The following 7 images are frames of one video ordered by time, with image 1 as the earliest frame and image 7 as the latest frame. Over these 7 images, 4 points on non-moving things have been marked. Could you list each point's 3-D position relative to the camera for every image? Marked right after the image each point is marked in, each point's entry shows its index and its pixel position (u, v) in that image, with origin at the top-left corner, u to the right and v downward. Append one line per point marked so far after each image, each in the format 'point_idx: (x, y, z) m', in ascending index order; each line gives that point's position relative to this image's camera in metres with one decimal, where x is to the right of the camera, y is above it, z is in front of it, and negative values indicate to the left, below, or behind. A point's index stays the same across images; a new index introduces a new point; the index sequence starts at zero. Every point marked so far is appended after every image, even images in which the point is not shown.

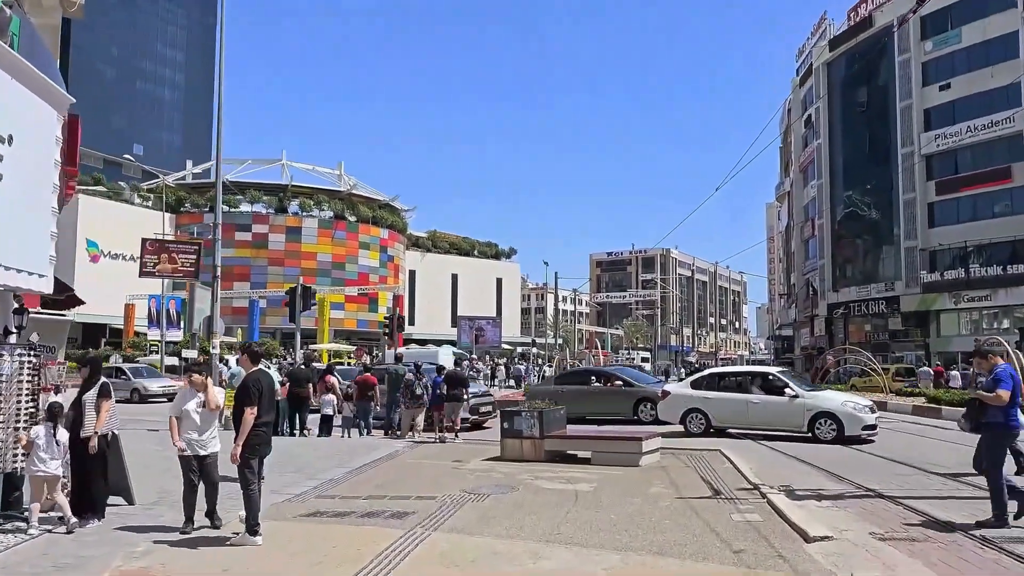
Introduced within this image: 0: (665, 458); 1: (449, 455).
0: (+2.3, -2.6, +12.7) m
1: (-1.0, -2.7, +13.5) m
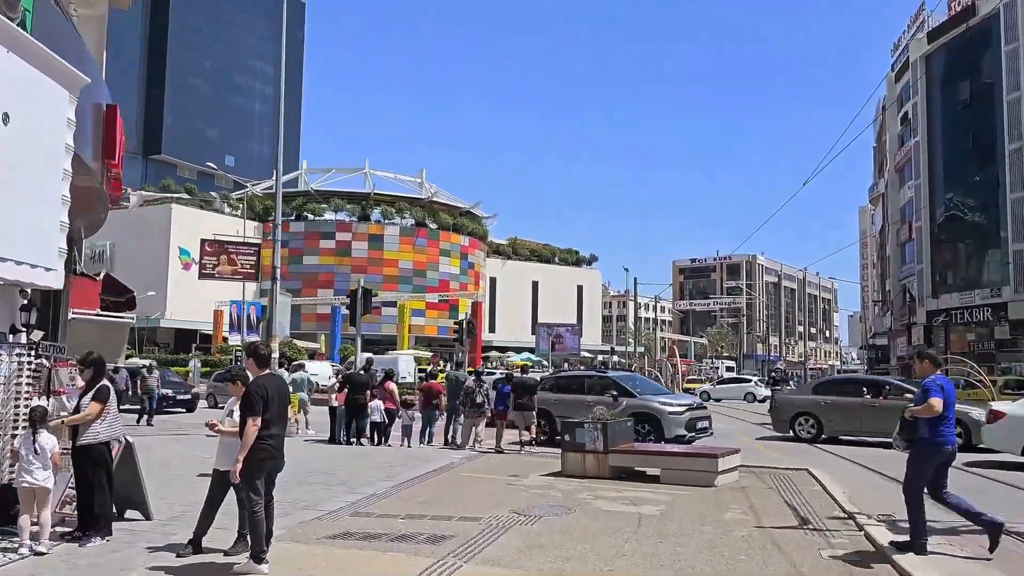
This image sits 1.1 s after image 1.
0: (+3.2, -2.6, +11.4) m
1: (-0.1, -2.7, +12.5) m
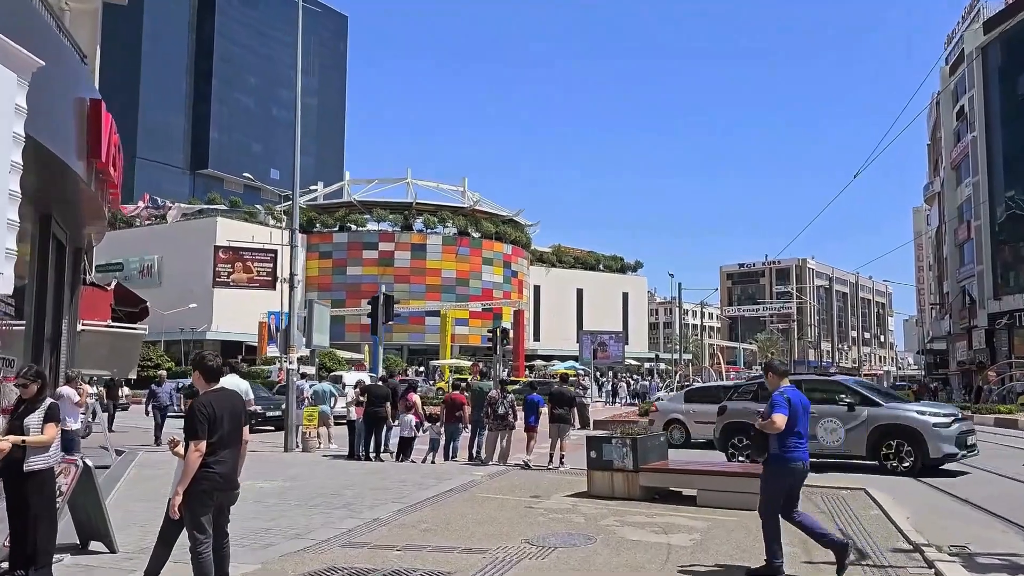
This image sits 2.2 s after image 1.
0: (+3.4, -2.6, +10.2) m
1: (+0.2, -2.8, +11.4) m
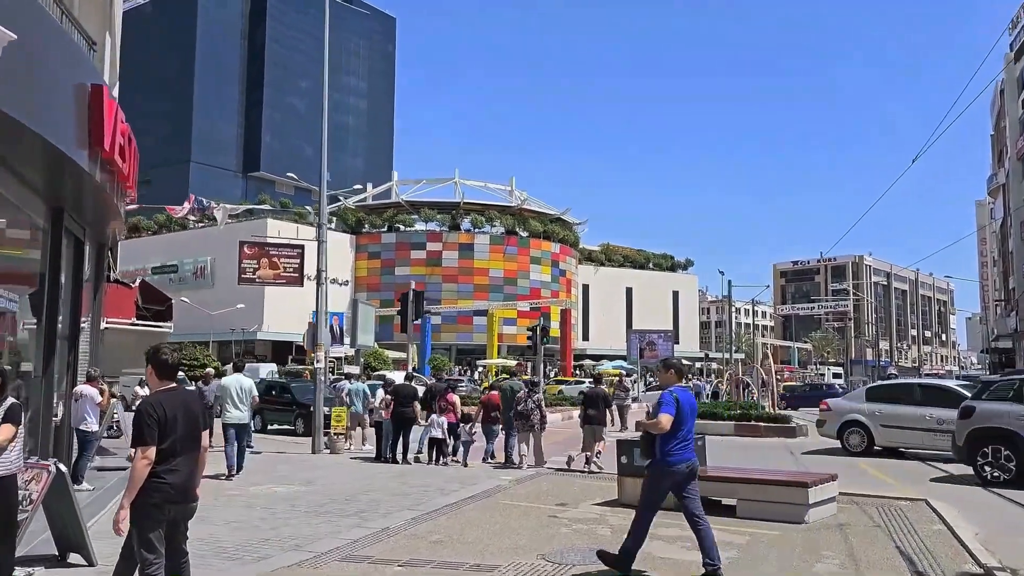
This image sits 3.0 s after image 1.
0: (+3.7, -2.5, +9.2) m
1: (+0.6, -2.7, +10.7) m
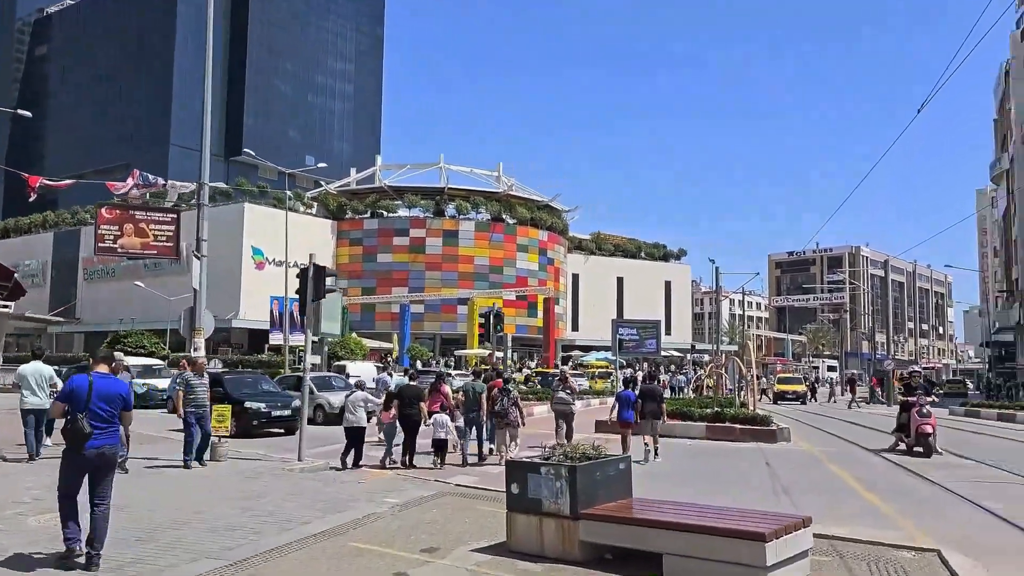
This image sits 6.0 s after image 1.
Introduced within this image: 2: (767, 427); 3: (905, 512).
0: (+2.4, -2.2, +6.4) m
1: (-0.7, -2.3, +7.8) m
2: (+5.8, -3.2, +18.9) m
3: (+4.3, -2.5, +9.1) m
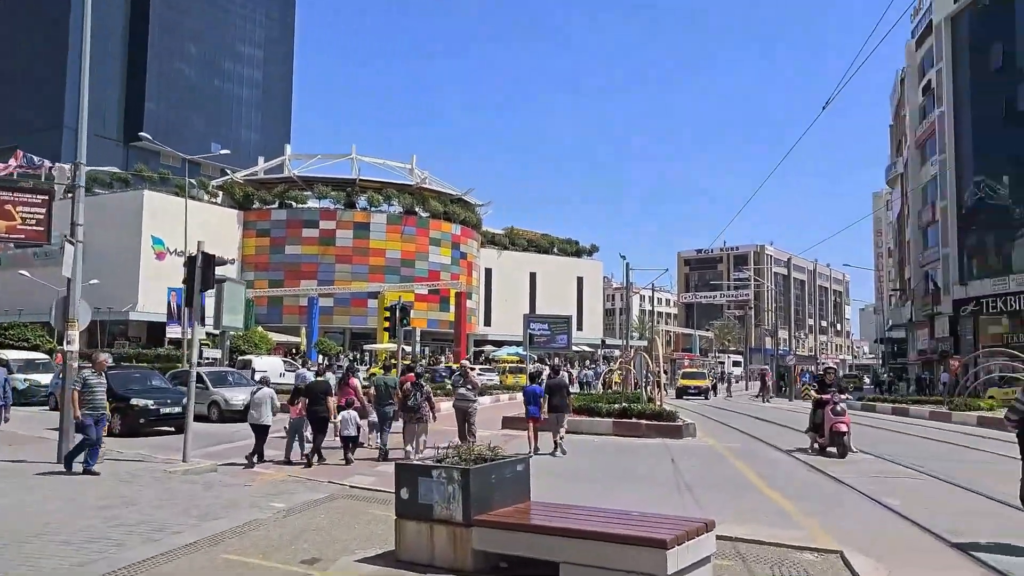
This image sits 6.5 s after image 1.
0: (+1.6, -2.1, +6.2) m
1: (-1.7, -2.2, +7.2) m
2: (+3.7, -3.1, +18.9) m
3: (+3.2, -2.4, +9.0) m
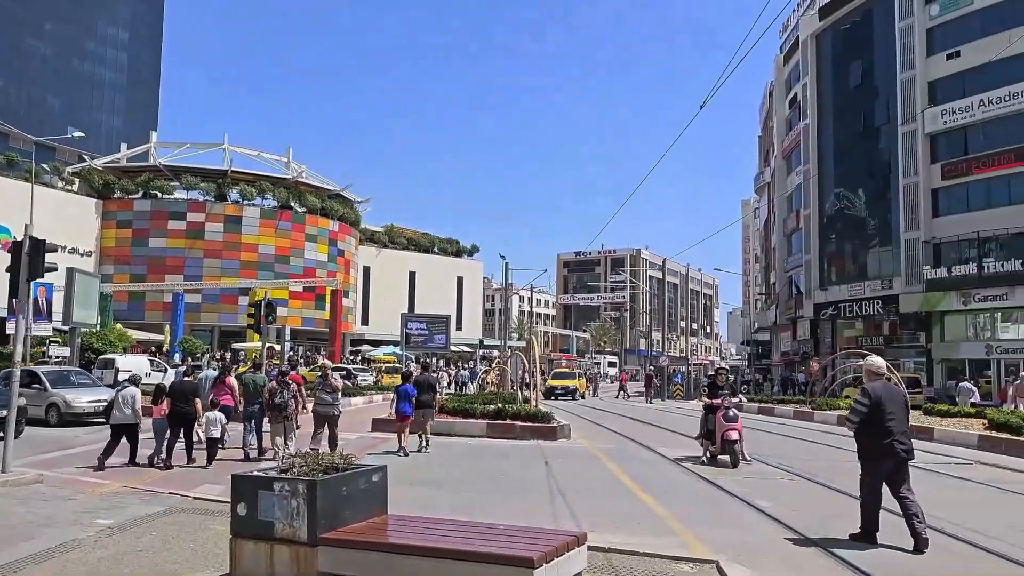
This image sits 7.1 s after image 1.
0: (+0.6, -2.1, +5.7) m
1: (-2.8, -2.1, +6.3) m
2: (+0.8, -3.0, +18.6) m
3: (+1.8, -2.4, +8.8) m
